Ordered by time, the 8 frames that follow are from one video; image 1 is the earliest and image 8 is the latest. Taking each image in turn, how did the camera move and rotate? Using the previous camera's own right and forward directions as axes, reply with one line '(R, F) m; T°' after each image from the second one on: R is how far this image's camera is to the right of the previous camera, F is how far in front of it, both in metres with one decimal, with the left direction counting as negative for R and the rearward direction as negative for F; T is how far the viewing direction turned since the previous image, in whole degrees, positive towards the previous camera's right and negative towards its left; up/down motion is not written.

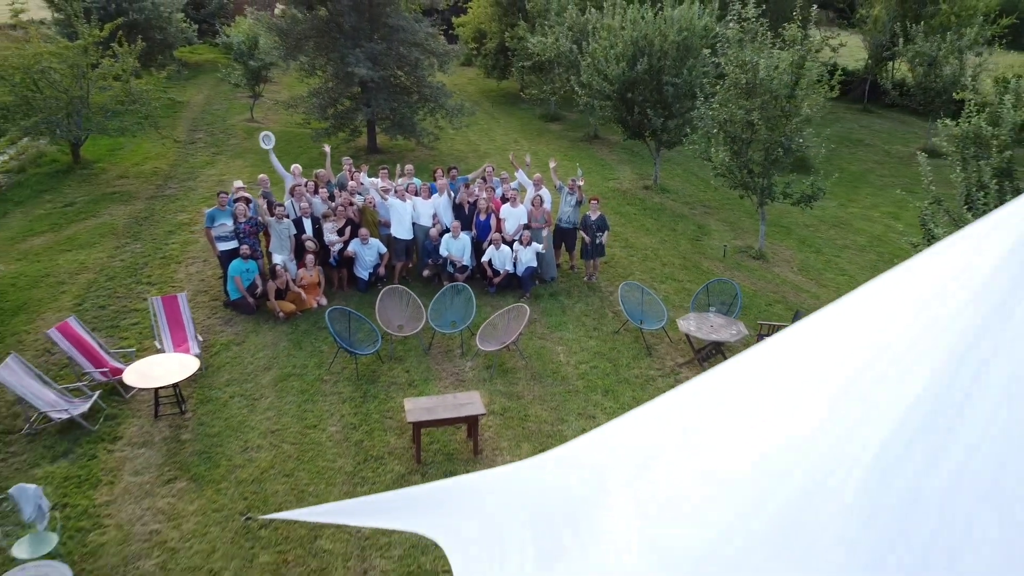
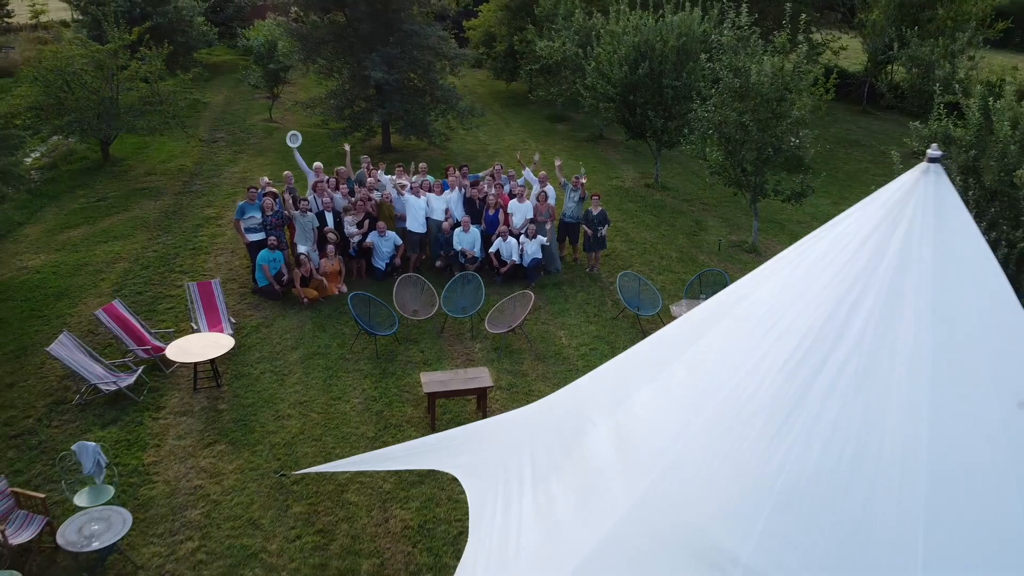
(0.0, -0.7) m; -1°
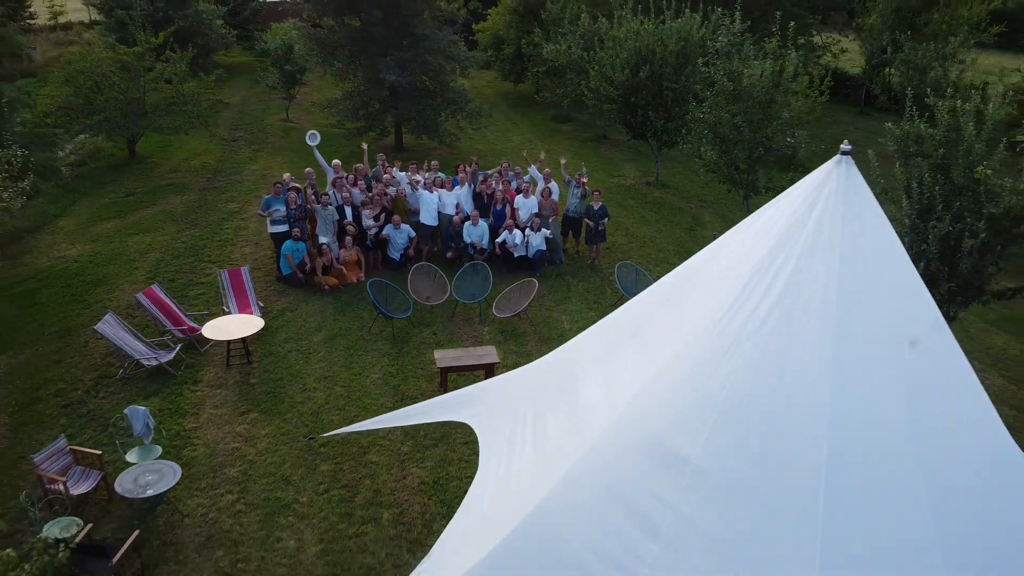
(0.0, -0.7) m; 0°
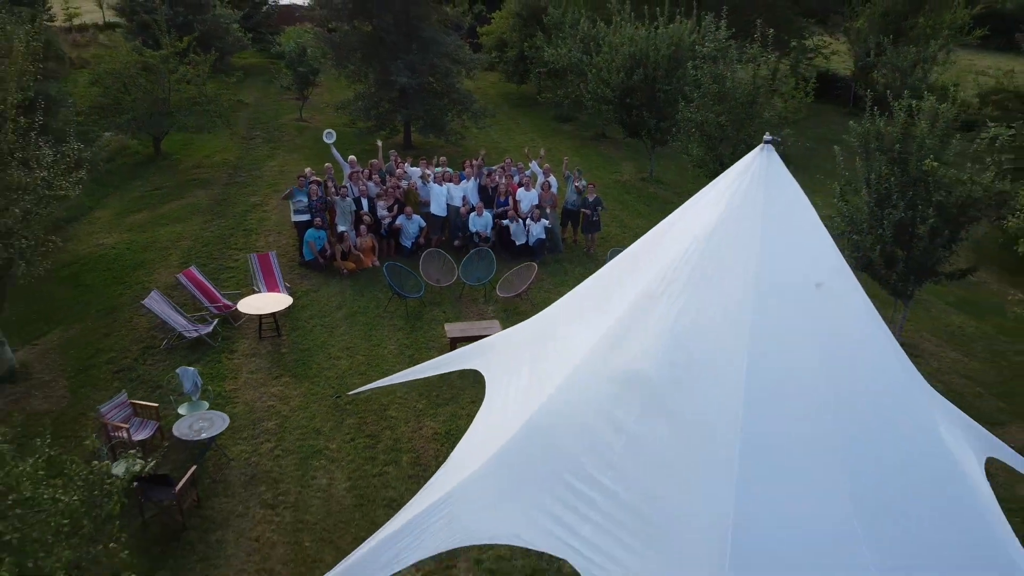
(0.0, -1.0) m; 0°
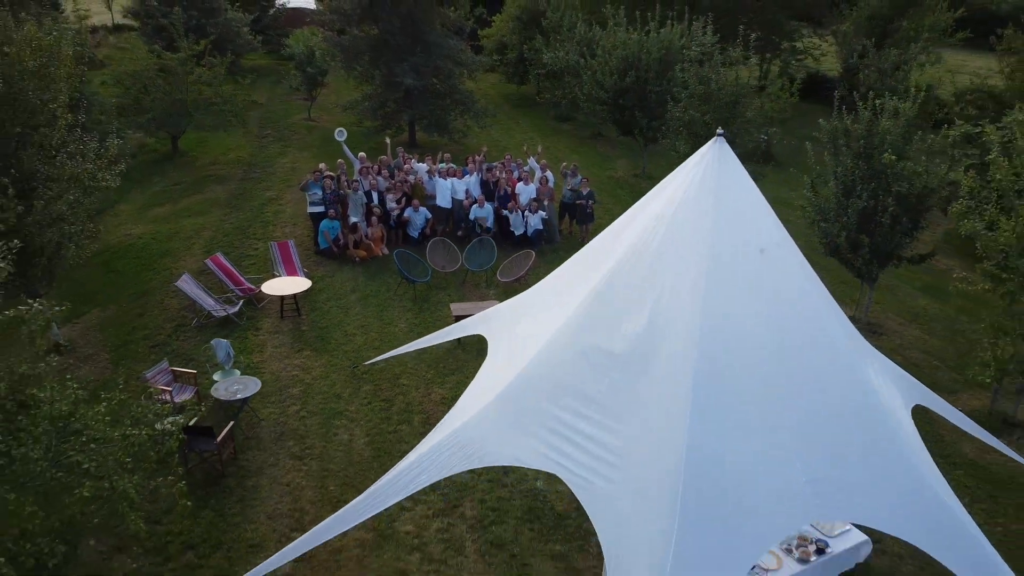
(0.0, -1.0) m; 0°
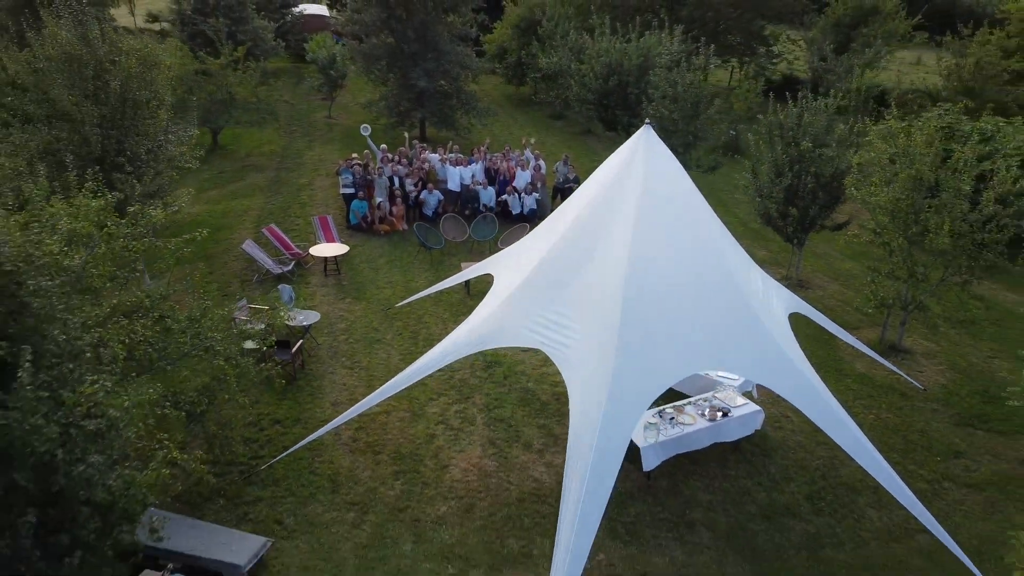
(0.0, -2.6) m; 0°
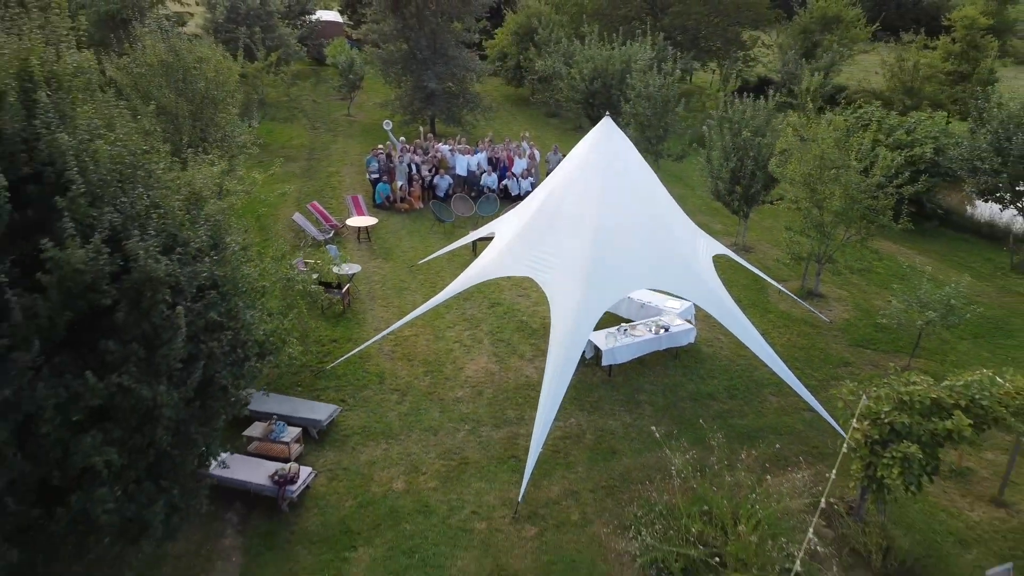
(0.0, -3.1) m; 0°
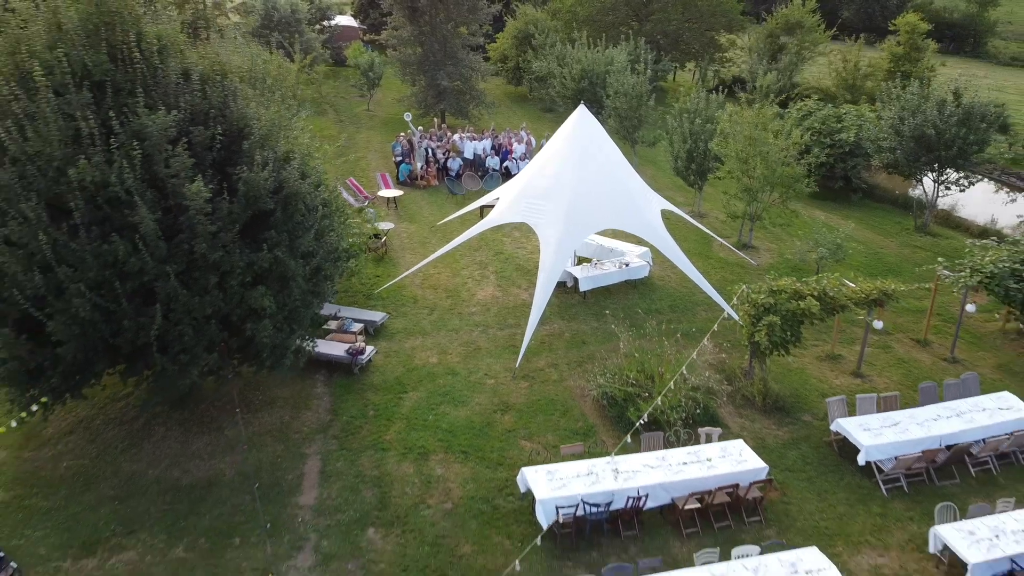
(0.0, -4.0) m; 0°
